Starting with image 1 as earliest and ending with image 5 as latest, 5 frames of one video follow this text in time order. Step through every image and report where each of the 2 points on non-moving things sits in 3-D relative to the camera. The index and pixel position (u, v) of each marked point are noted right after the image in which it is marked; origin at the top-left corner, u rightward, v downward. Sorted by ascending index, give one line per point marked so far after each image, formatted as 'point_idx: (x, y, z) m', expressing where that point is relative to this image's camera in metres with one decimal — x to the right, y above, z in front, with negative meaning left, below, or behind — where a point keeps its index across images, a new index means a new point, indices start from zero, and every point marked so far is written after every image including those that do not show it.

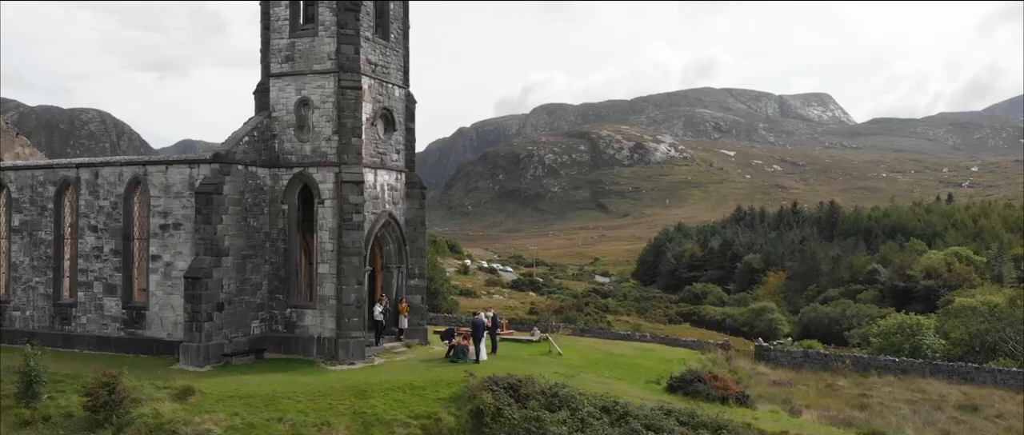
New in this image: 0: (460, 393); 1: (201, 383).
0: (-1.1, -3.5, +19.0) m
1: (-6.3, -3.3, +19.2) m
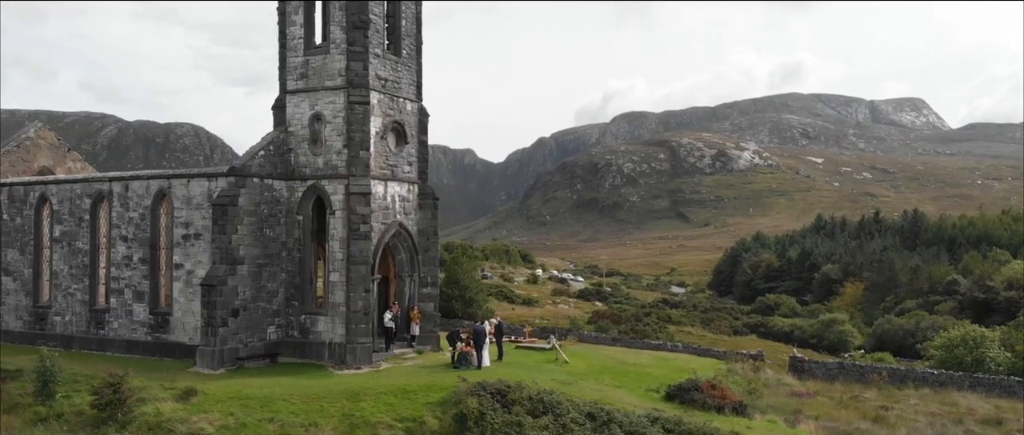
0: (-1.3, -3.7, +19.6) m
1: (-6.5, -3.5, +20.3) m
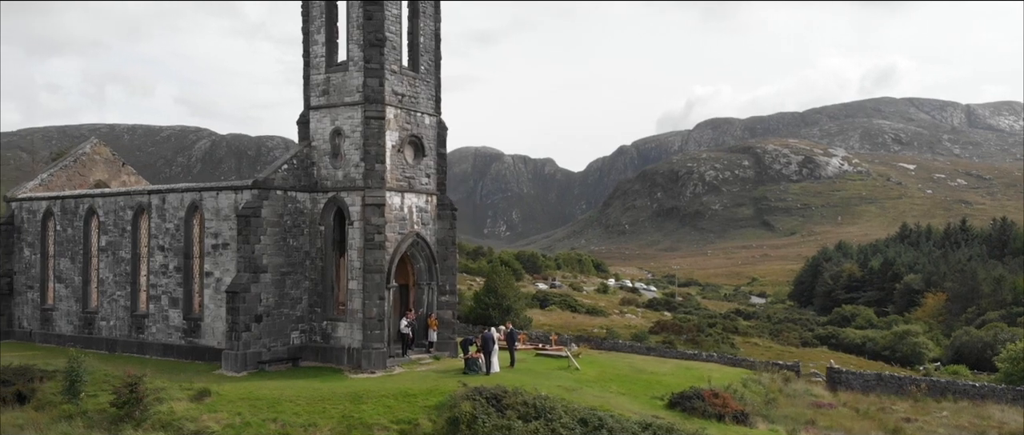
0: (-1.4, -3.9, +20.3) m
1: (-6.5, -3.8, +21.5) m
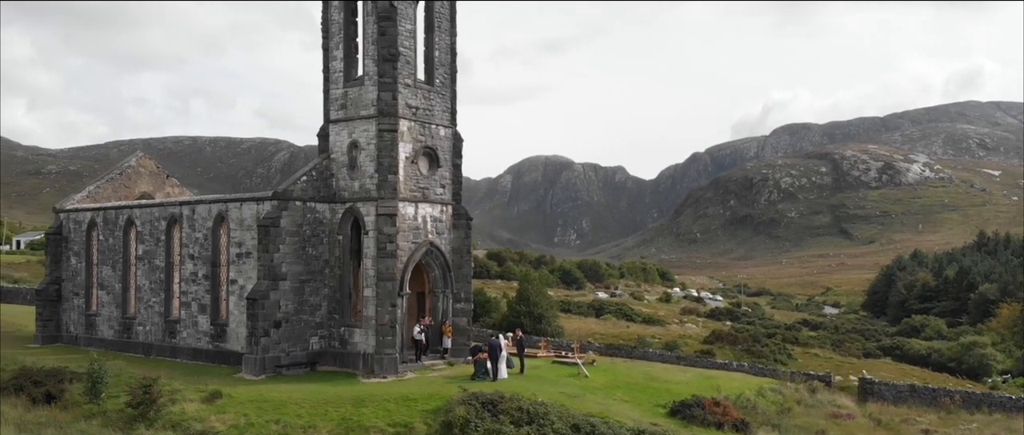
0: (-1.5, -4.1, +20.9) m
1: (-6.5, -4.0, +22.4) m
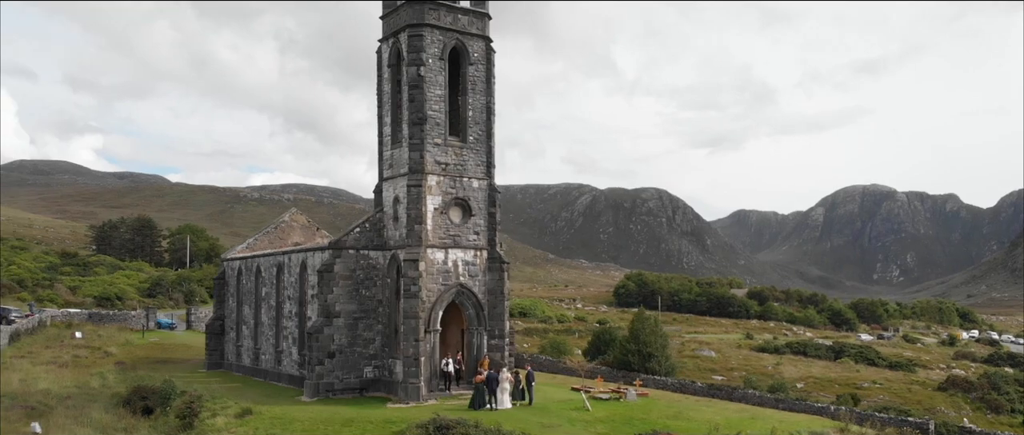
0: (-2.6, -5.2, +23.9) m
1: (-6.8, -5.3, +27.0) m
